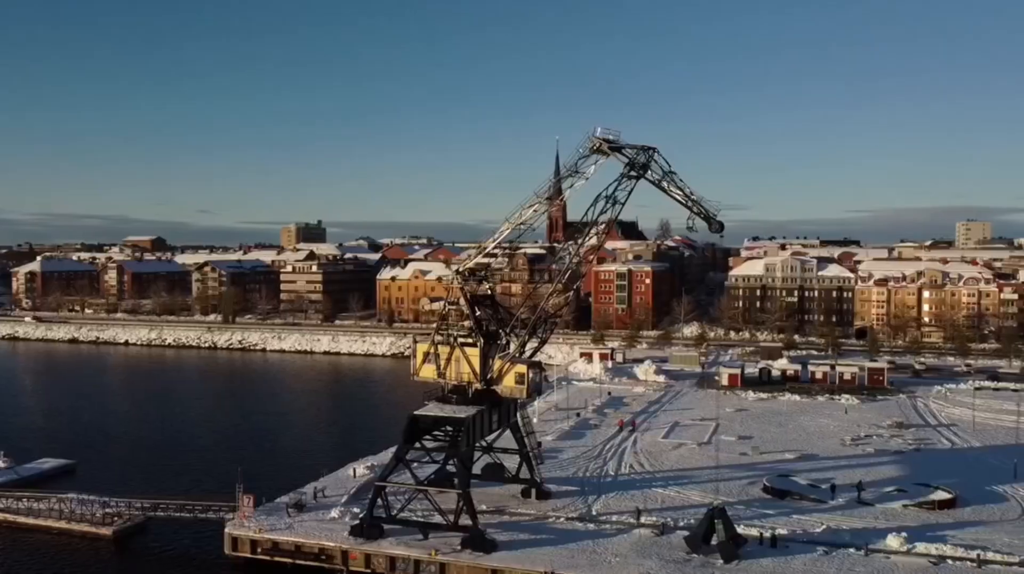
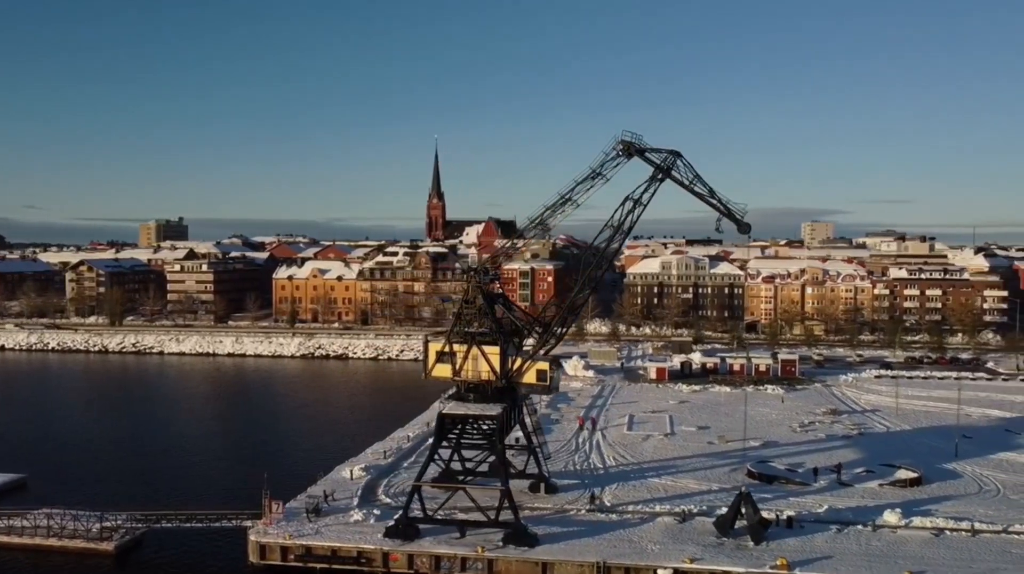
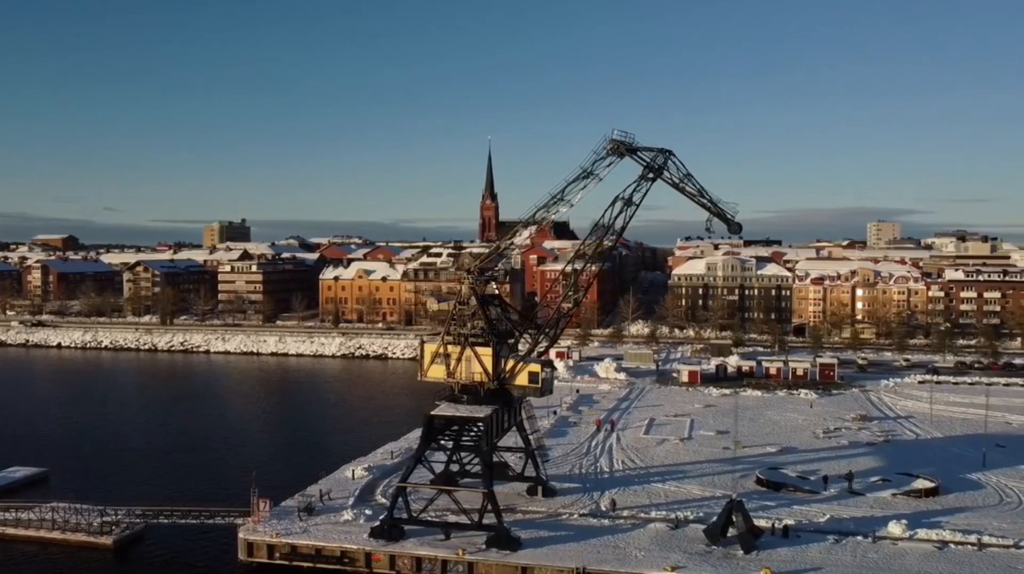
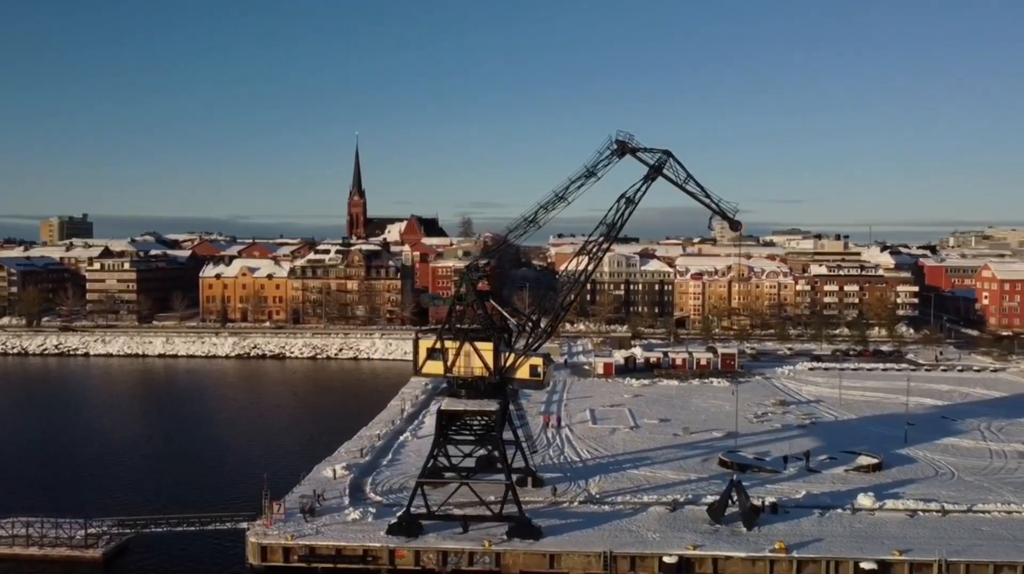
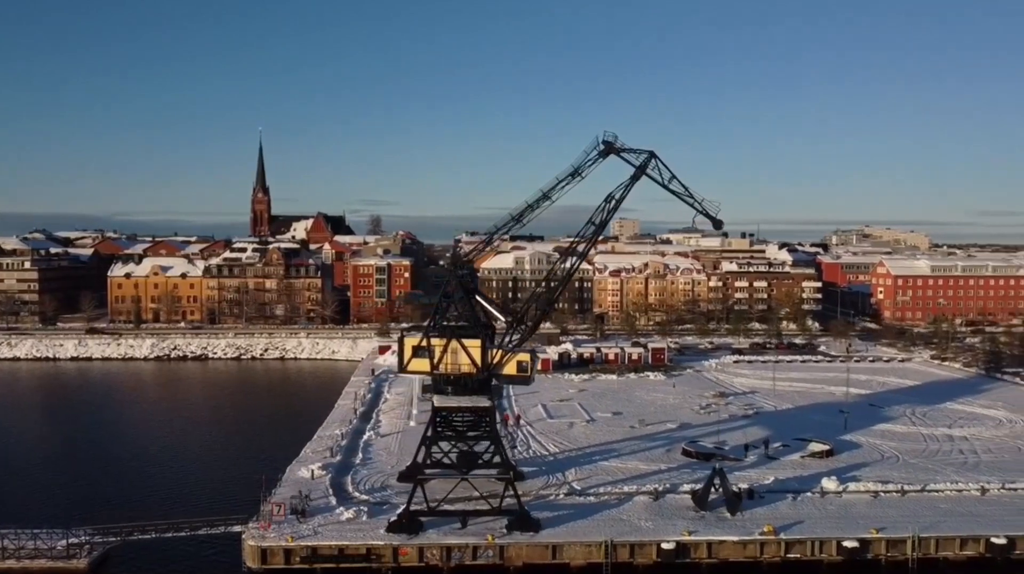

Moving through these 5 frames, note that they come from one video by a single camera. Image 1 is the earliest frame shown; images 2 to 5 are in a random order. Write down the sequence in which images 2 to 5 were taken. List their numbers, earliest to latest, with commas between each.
3, 2, 4, 5
